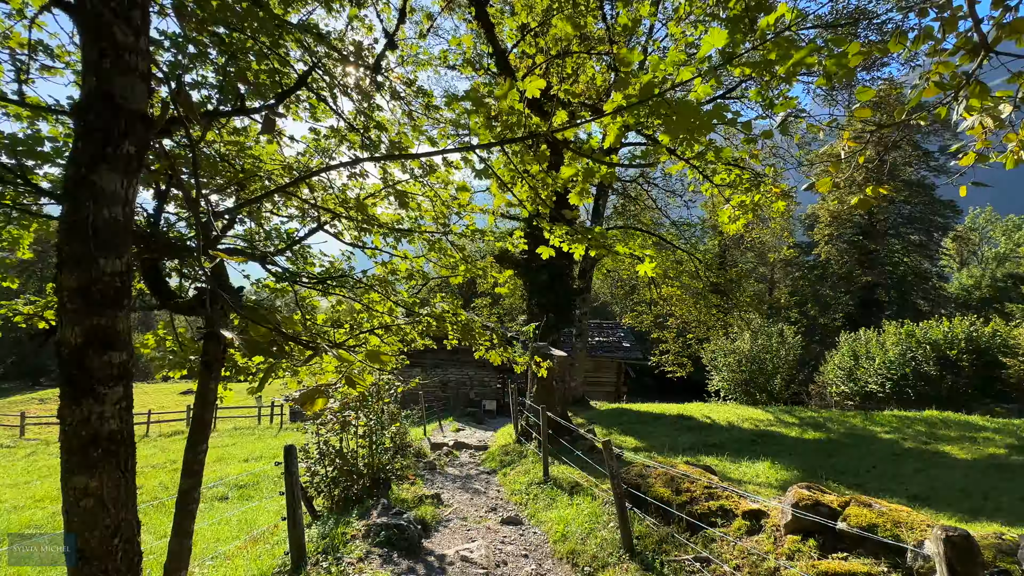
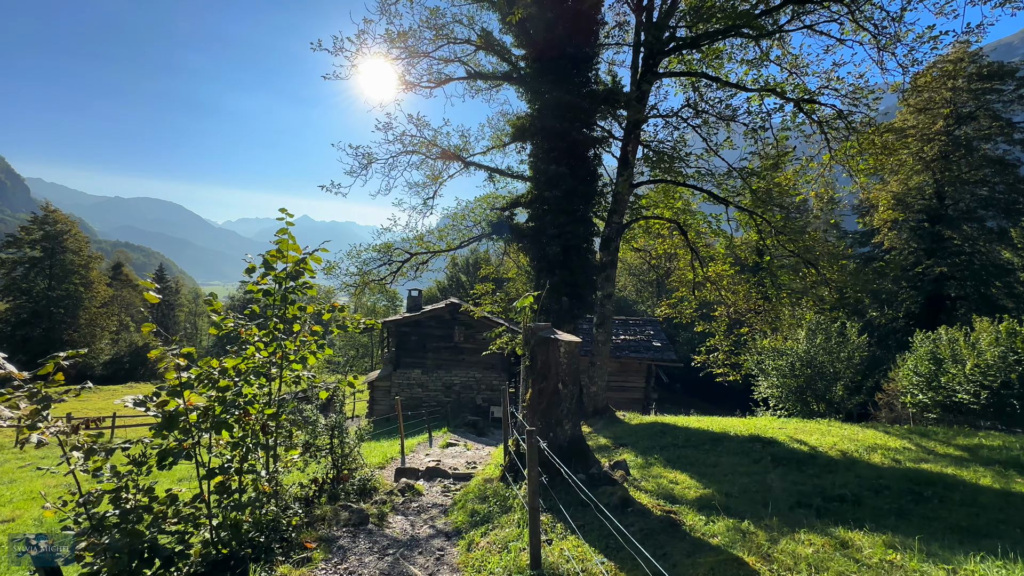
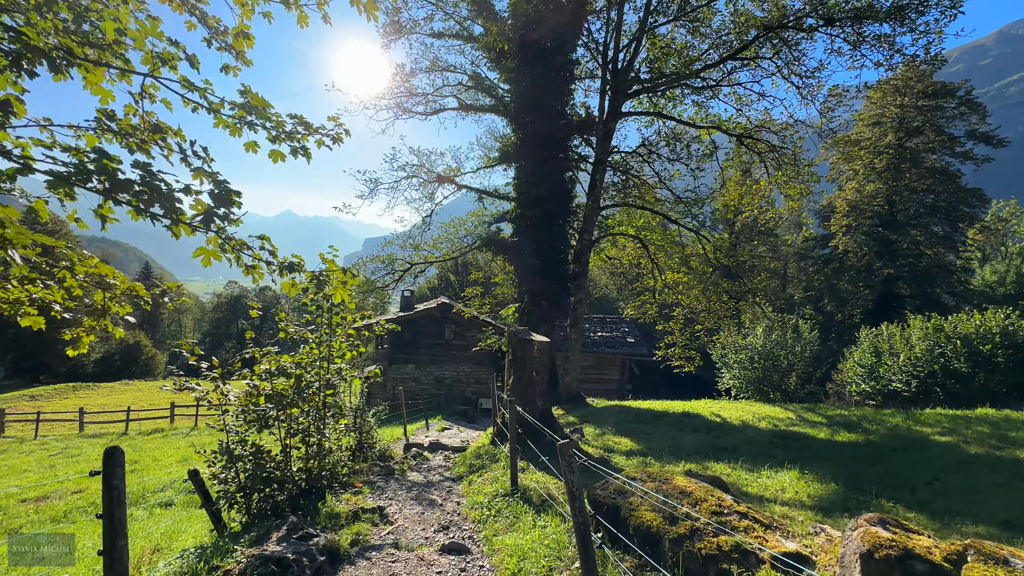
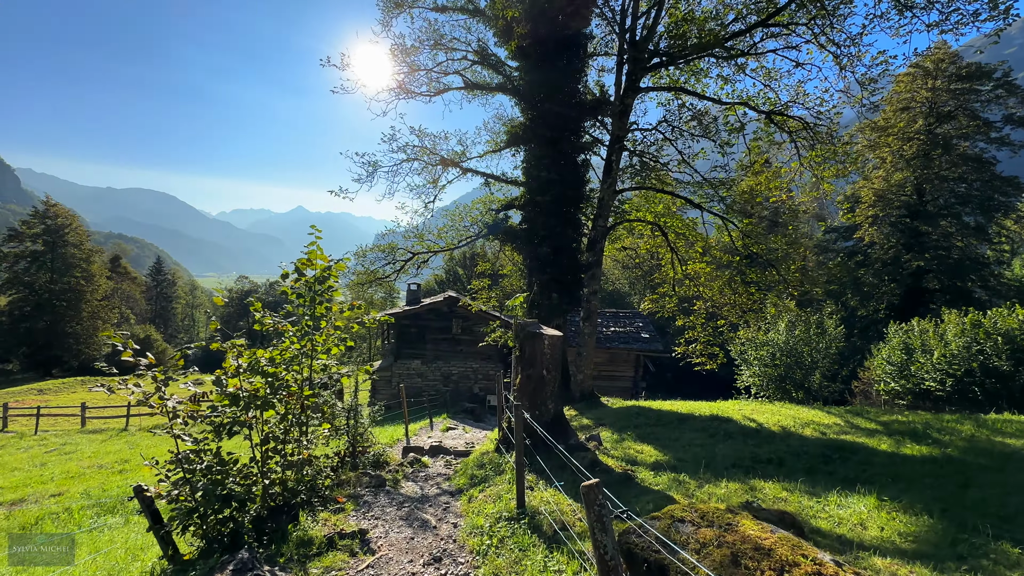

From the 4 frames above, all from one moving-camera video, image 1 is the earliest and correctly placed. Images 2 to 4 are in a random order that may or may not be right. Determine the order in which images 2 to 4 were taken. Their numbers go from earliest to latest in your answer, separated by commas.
3, 4, 2
